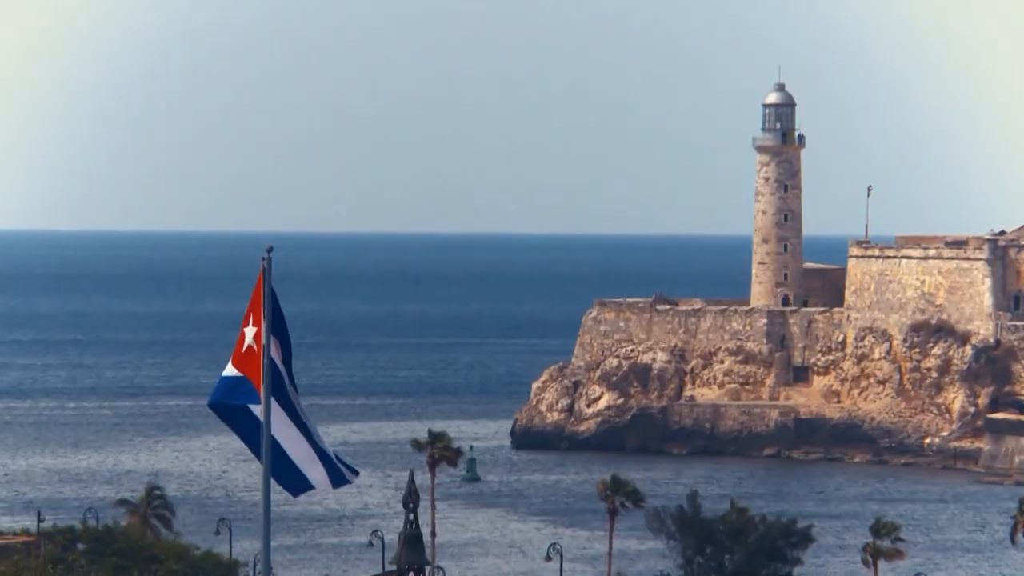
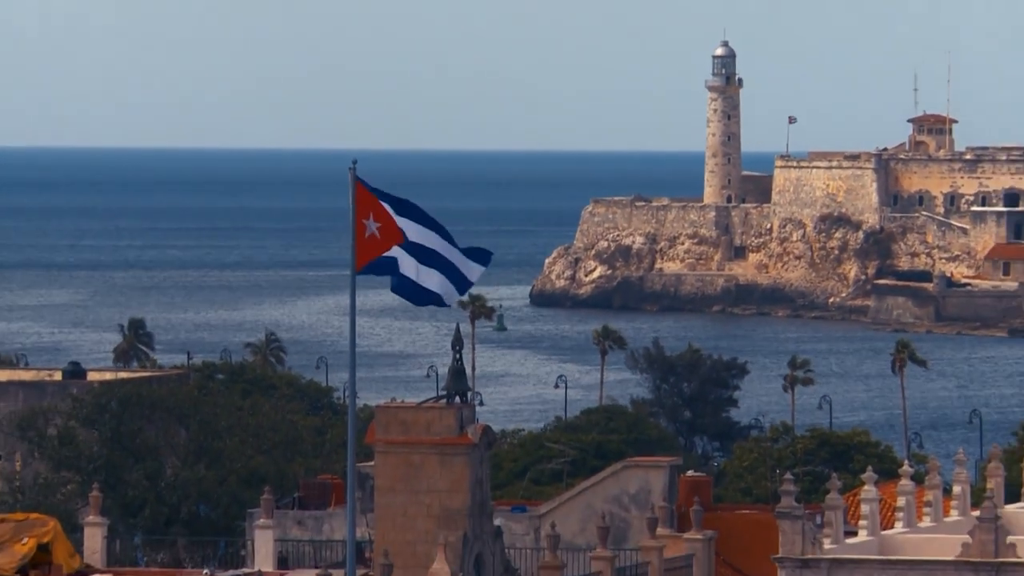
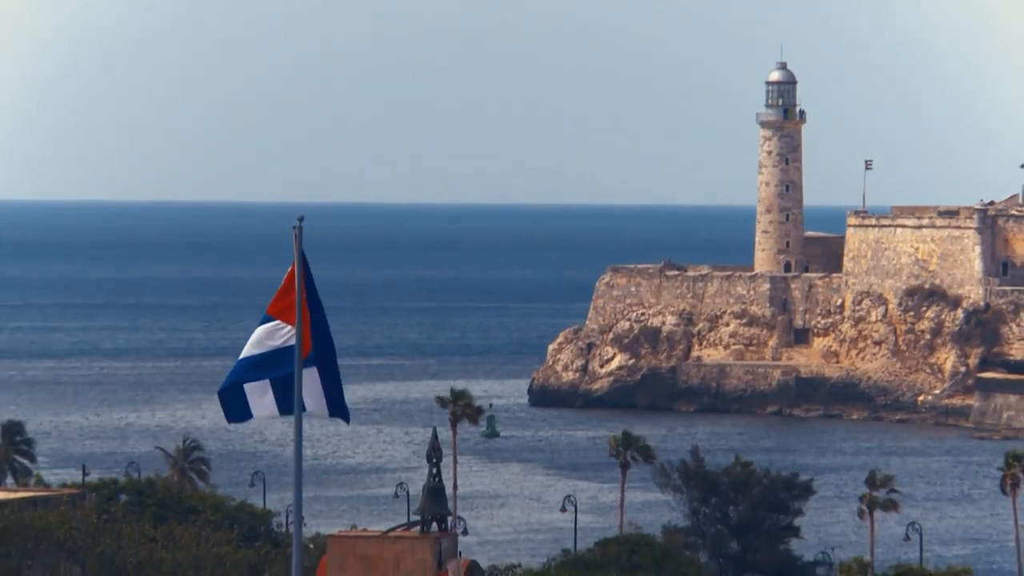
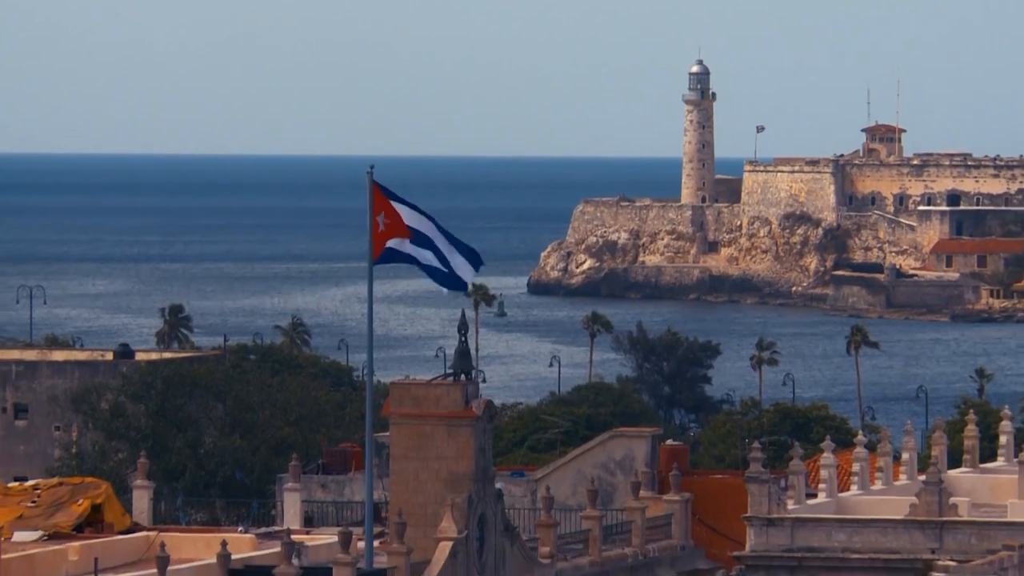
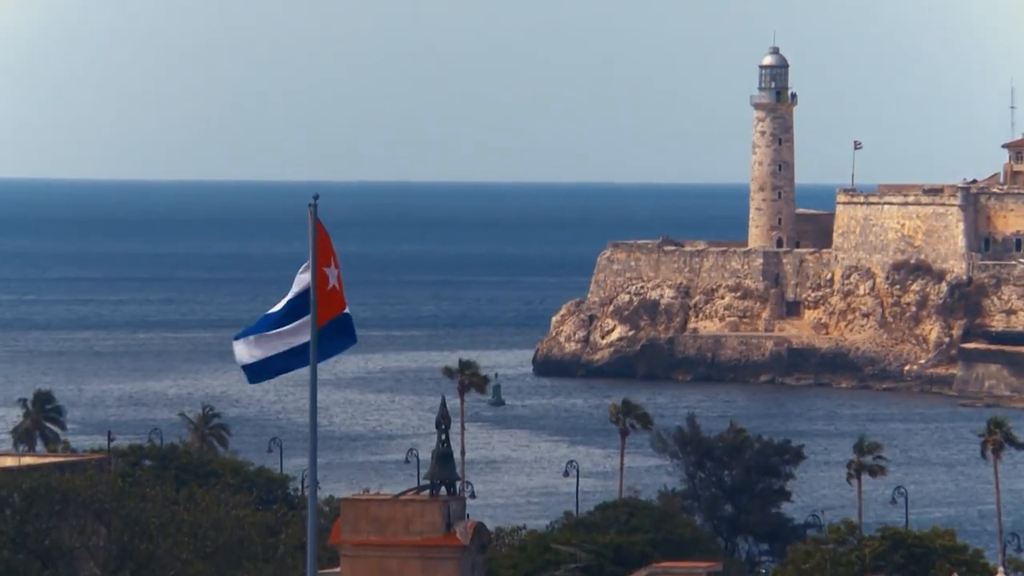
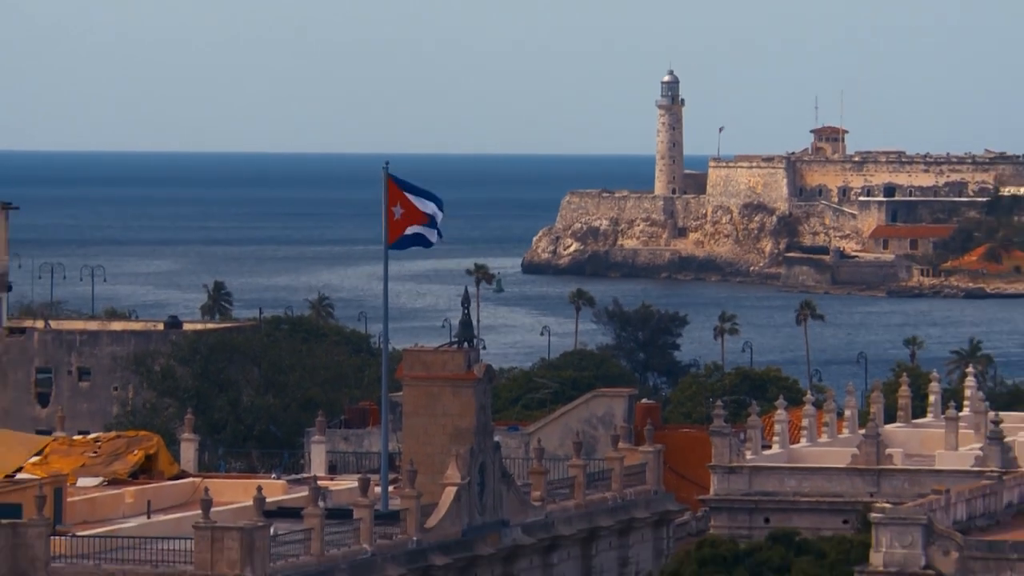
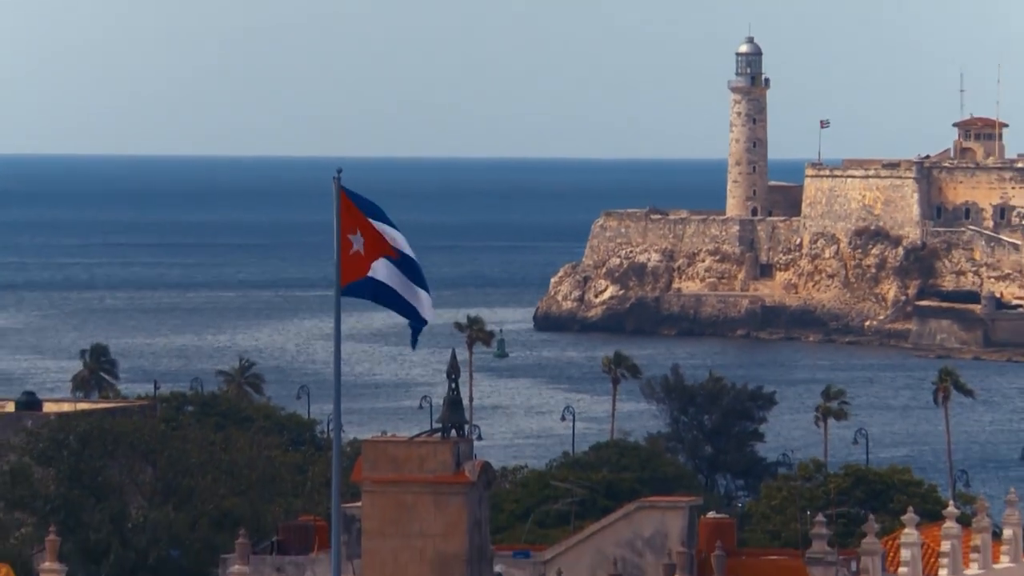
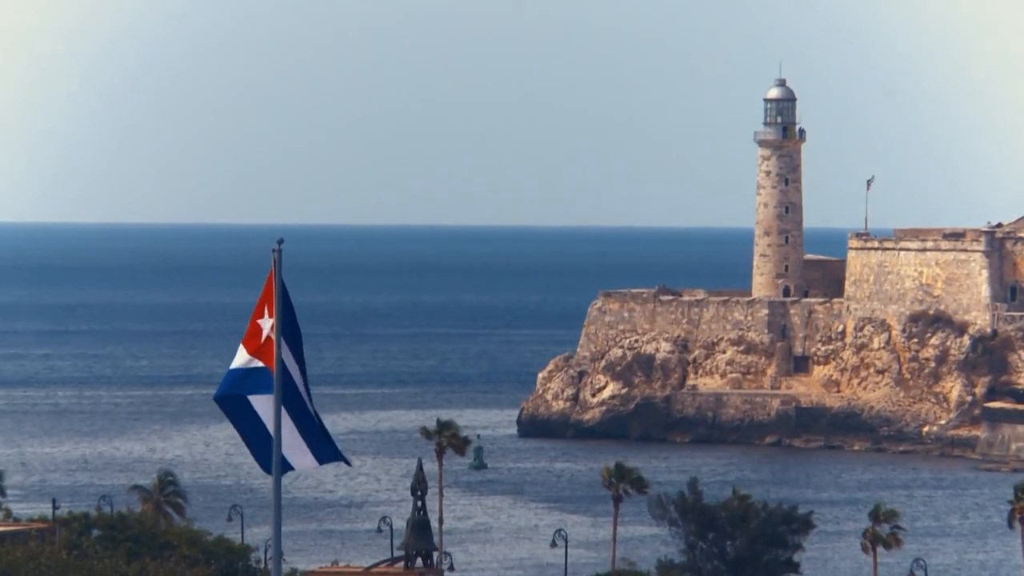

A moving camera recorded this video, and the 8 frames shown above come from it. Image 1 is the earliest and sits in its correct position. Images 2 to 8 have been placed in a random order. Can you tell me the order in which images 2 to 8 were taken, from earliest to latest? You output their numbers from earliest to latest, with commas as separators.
8, 3, 5, 7, 2, 4, 6
